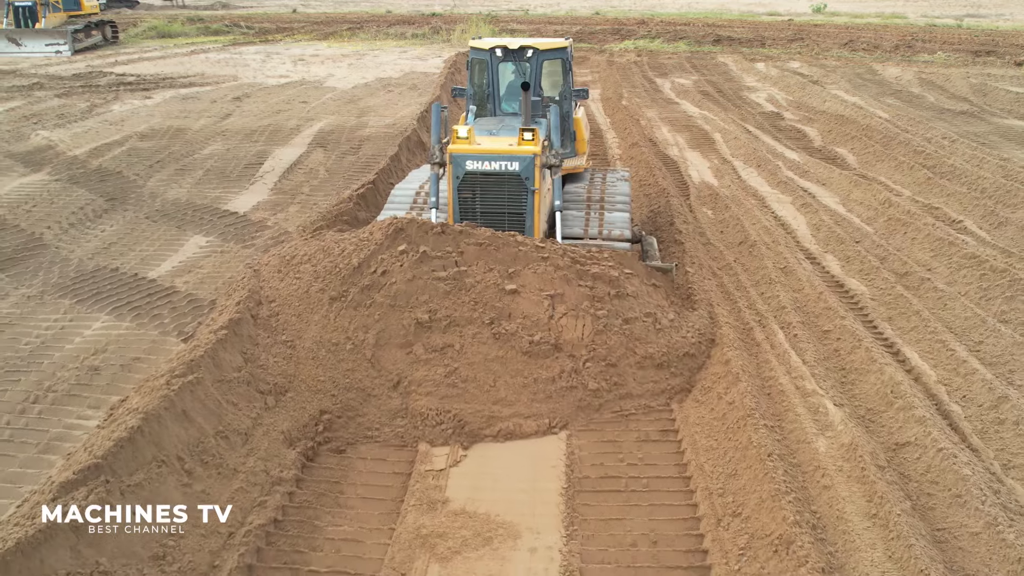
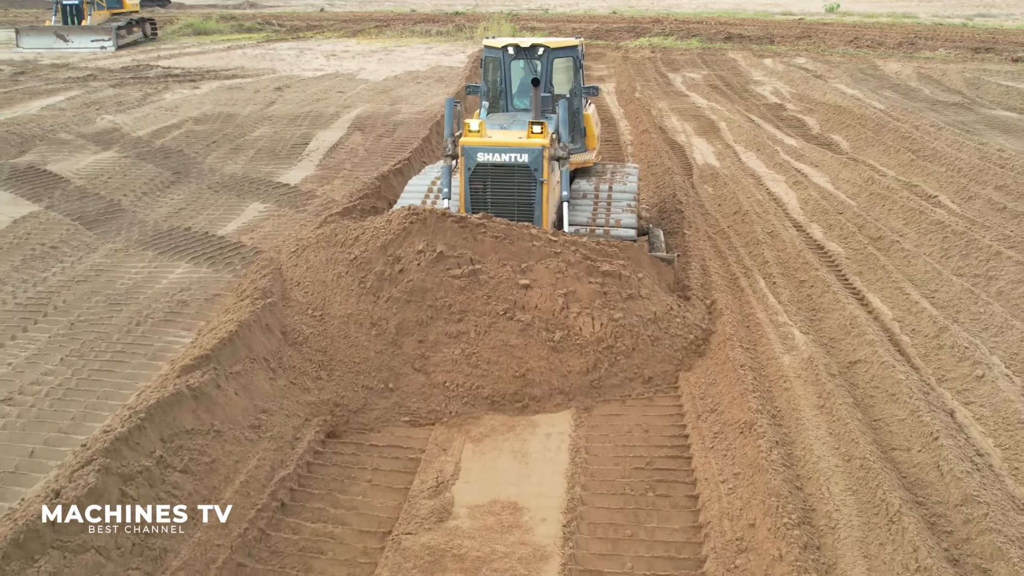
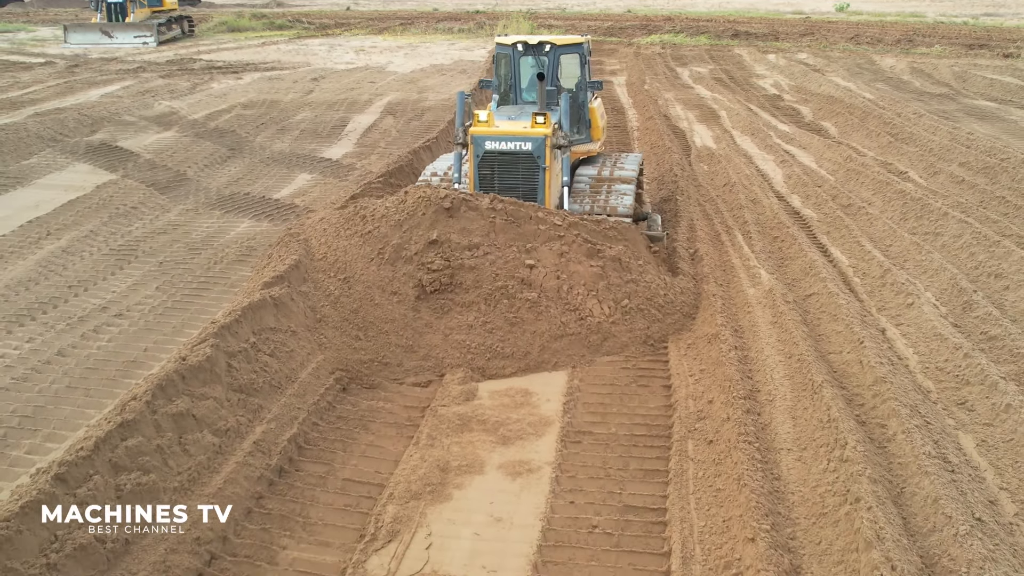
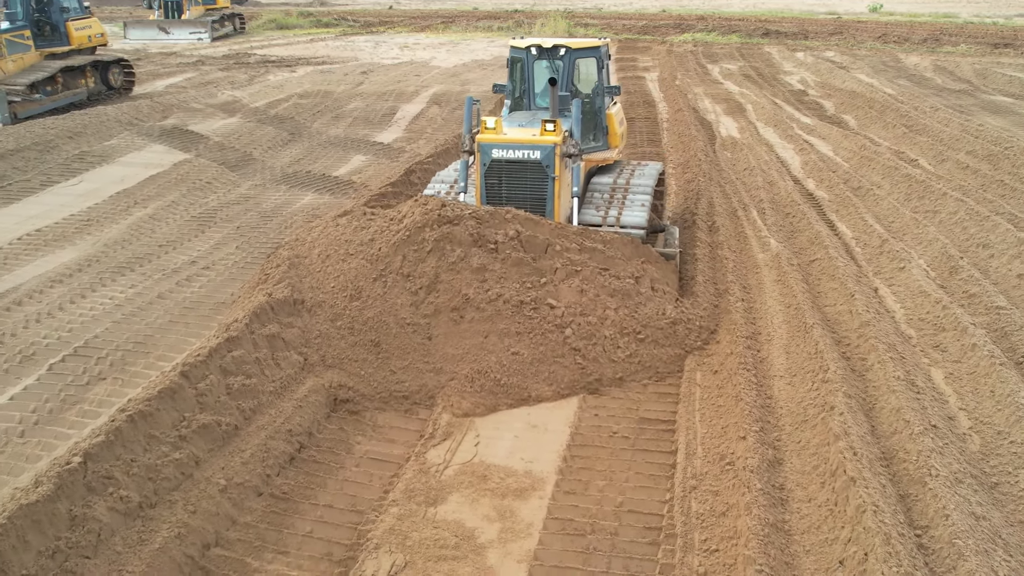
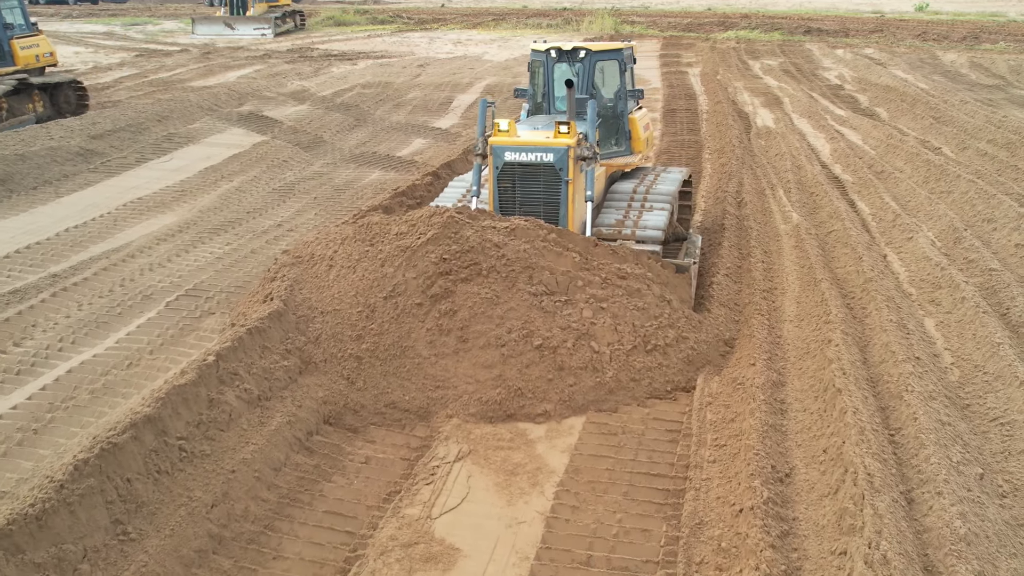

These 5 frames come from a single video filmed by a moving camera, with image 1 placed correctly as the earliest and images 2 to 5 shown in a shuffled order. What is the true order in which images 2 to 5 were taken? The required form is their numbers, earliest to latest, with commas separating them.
2, 3, 4, 5
